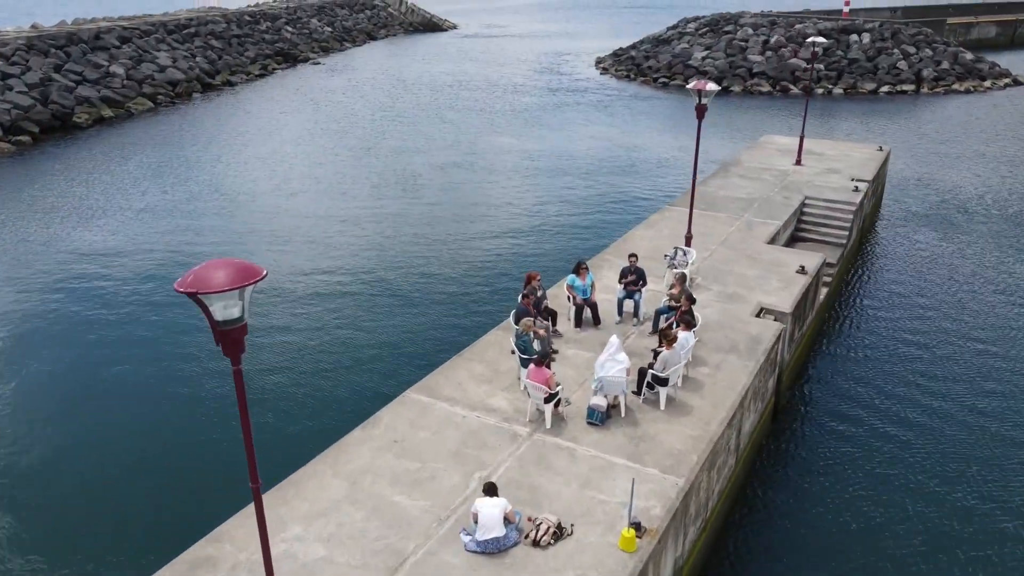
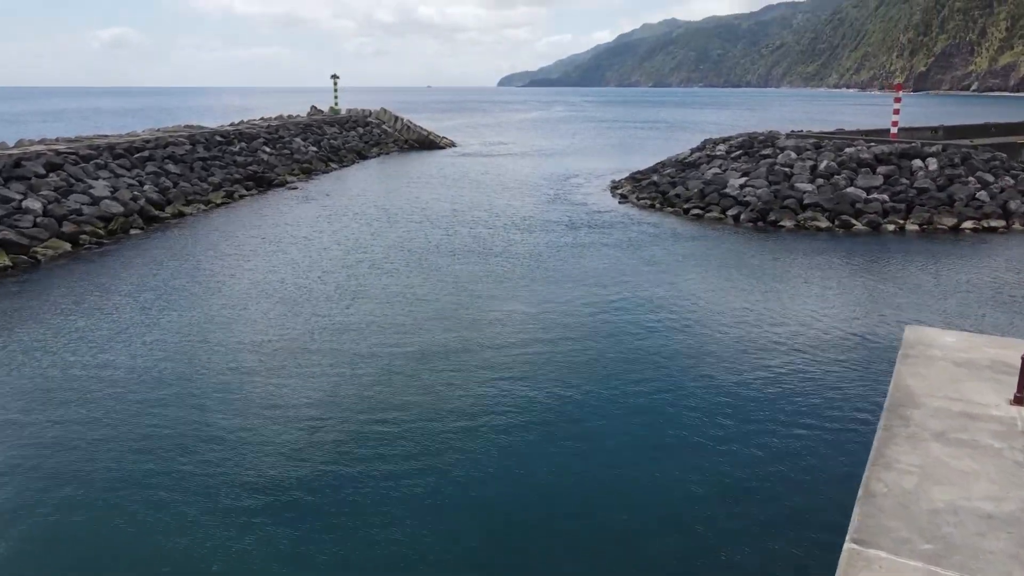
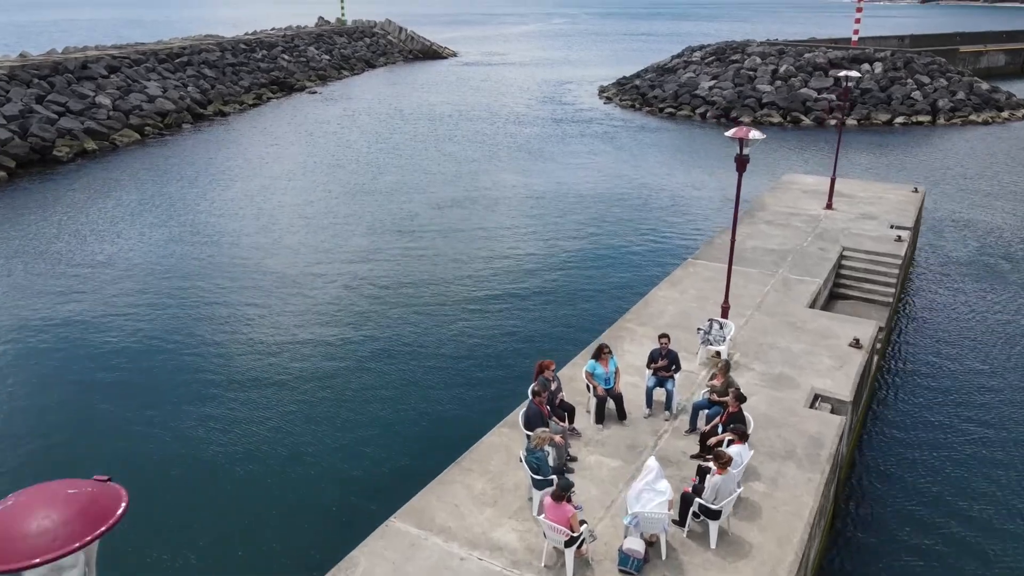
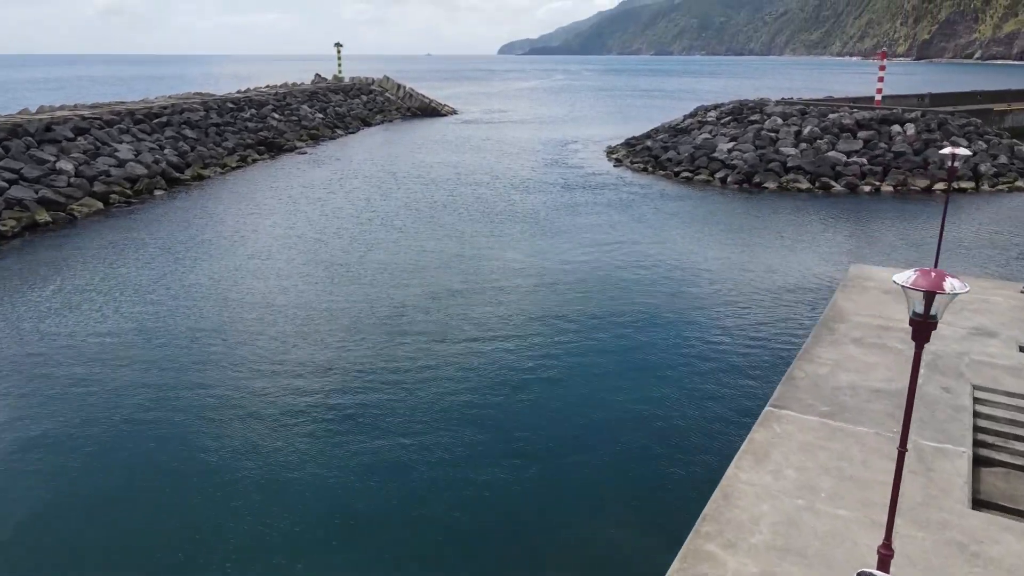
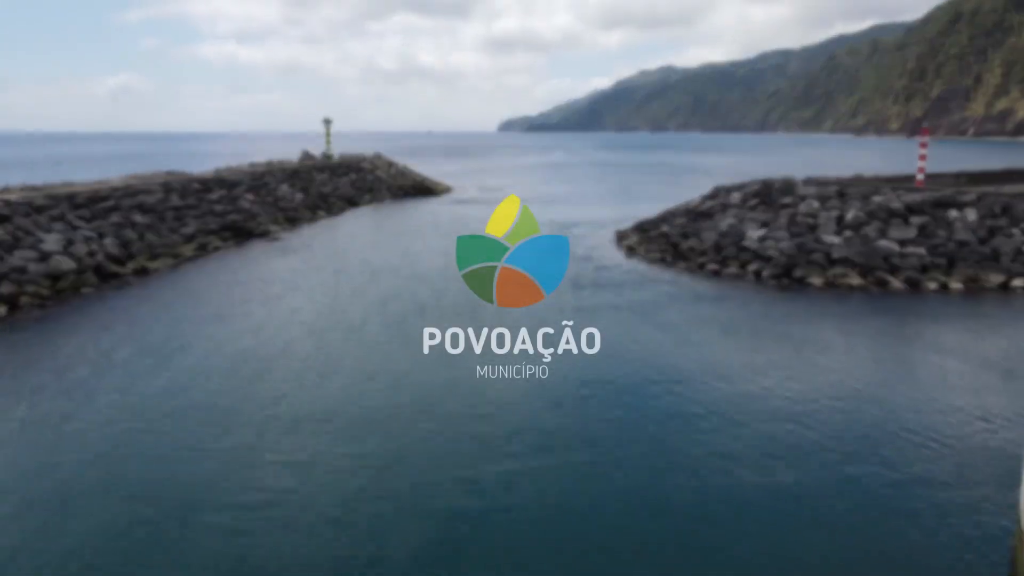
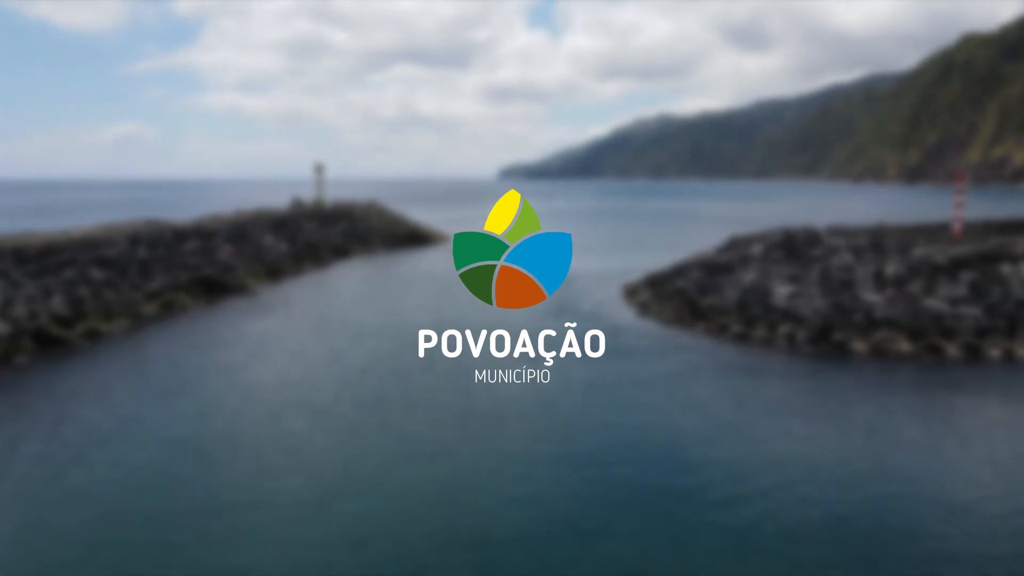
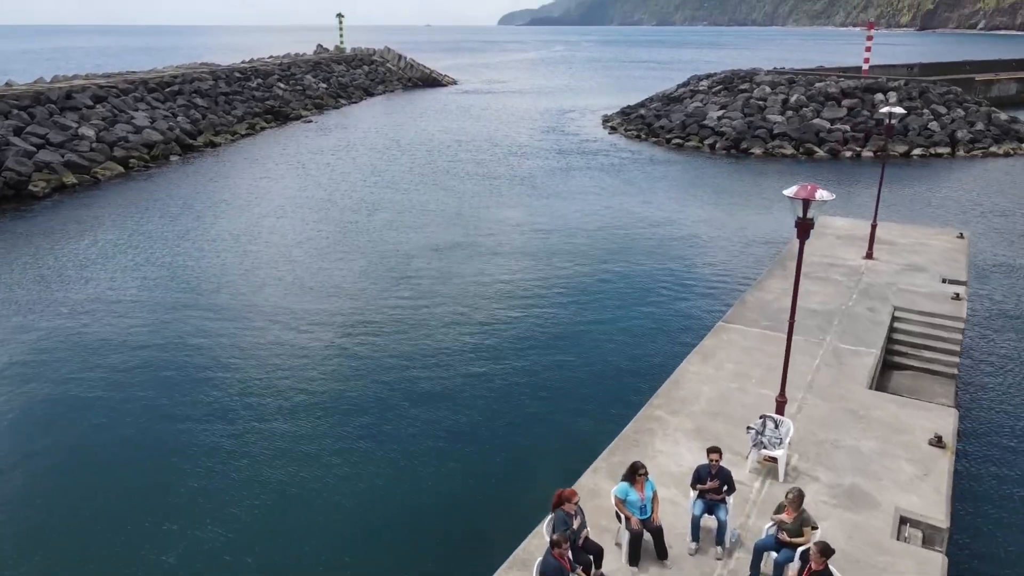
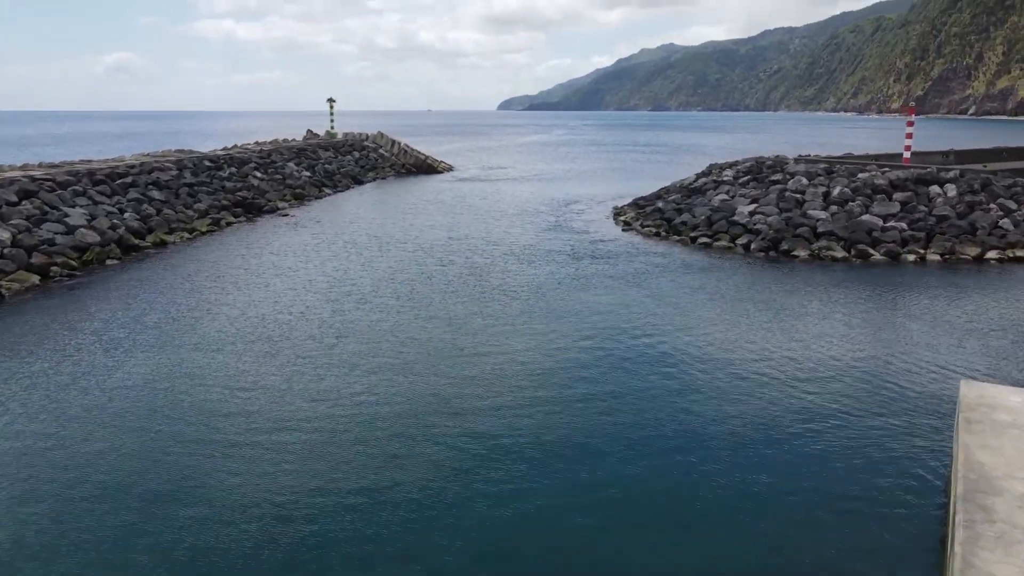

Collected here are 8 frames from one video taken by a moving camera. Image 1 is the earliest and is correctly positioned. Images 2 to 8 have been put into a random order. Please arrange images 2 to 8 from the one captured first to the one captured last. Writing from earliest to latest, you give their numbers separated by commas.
3, 7, 4, 2, 8, 5, 6
